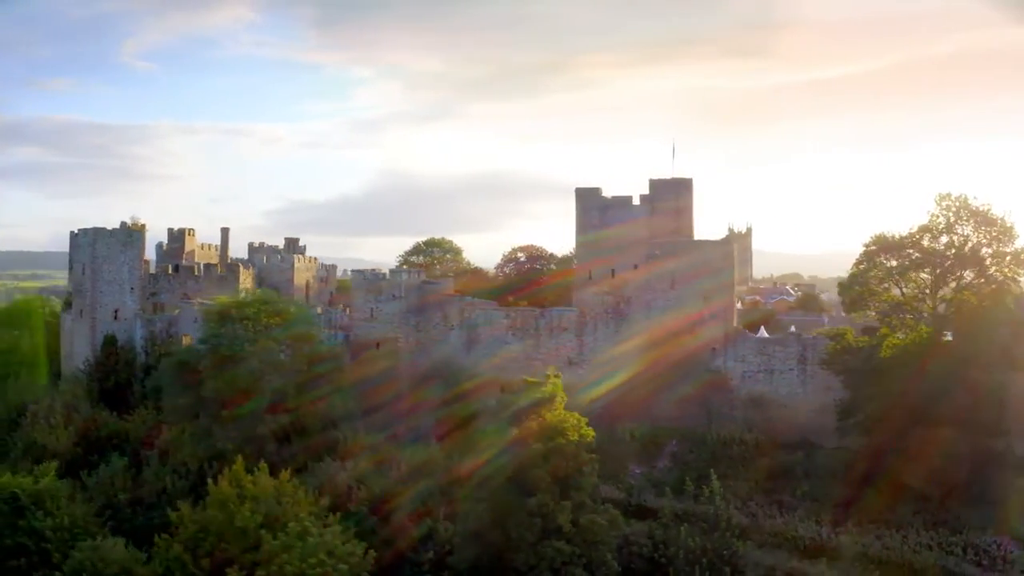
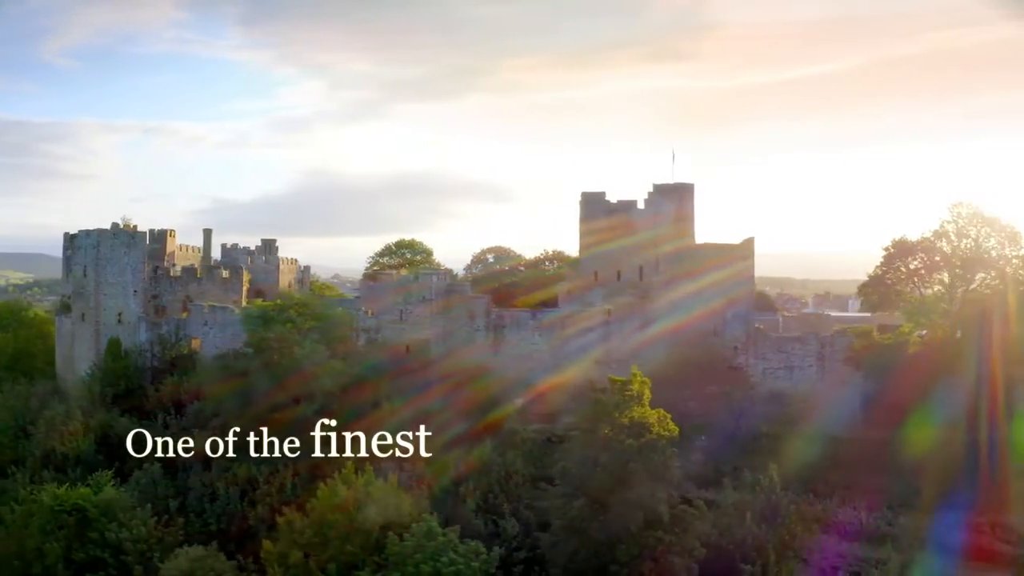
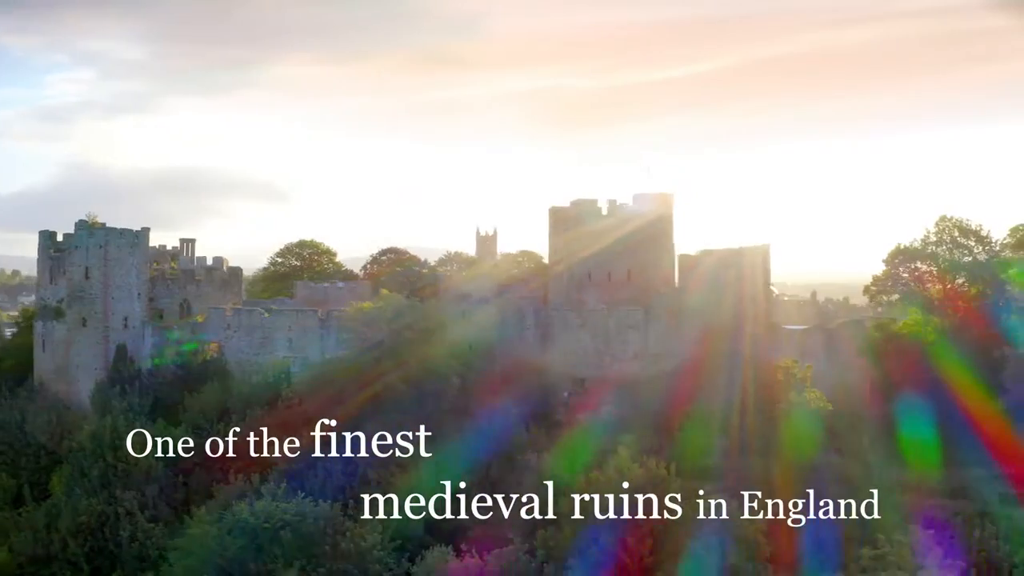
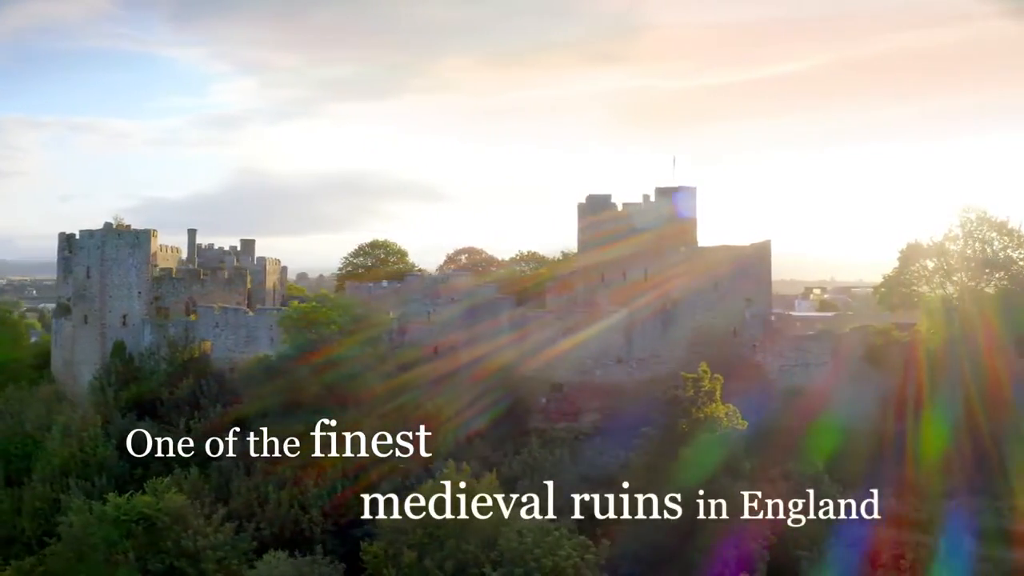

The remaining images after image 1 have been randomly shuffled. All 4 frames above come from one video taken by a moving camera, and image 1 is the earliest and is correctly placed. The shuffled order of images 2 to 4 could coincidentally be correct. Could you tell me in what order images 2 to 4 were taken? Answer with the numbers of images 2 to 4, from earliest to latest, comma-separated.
2, 4, 3
